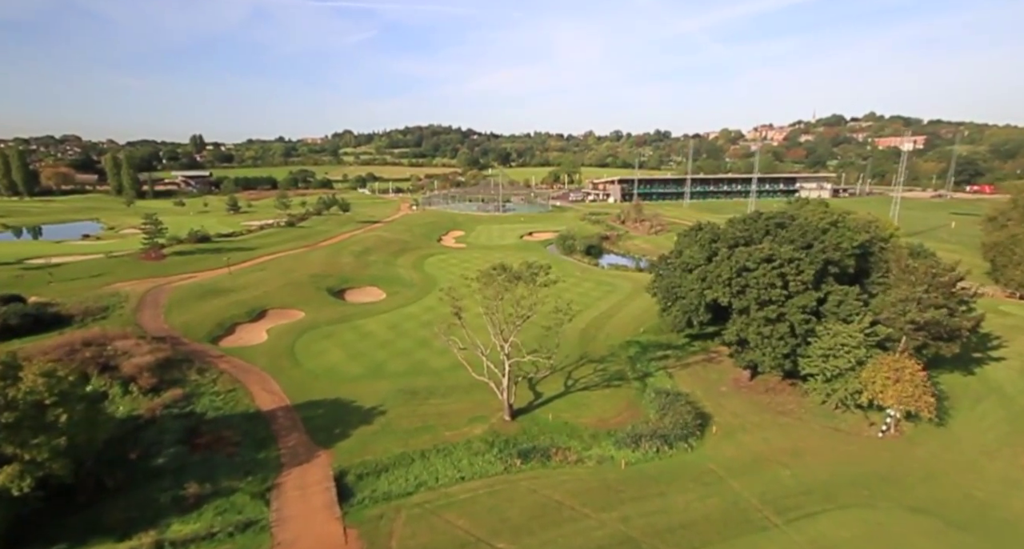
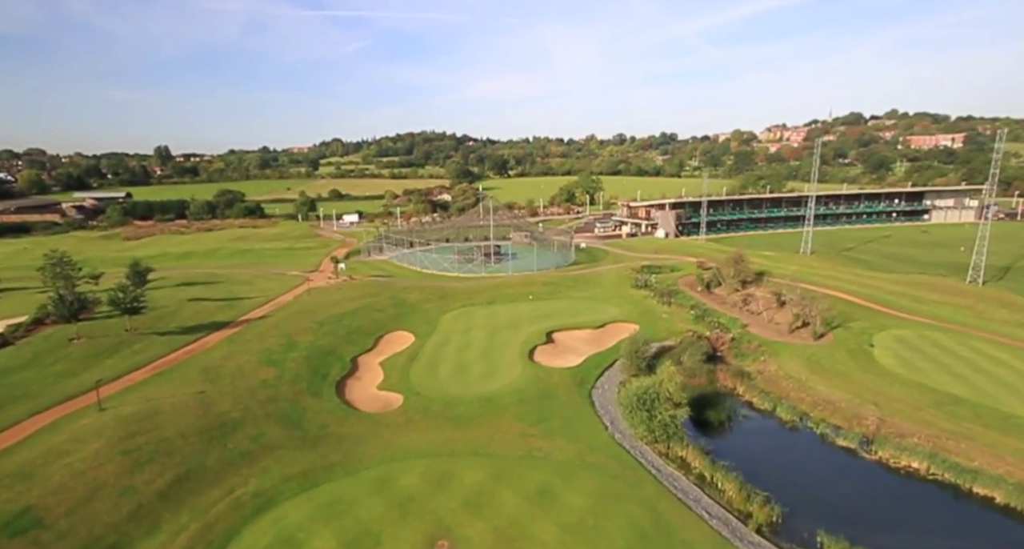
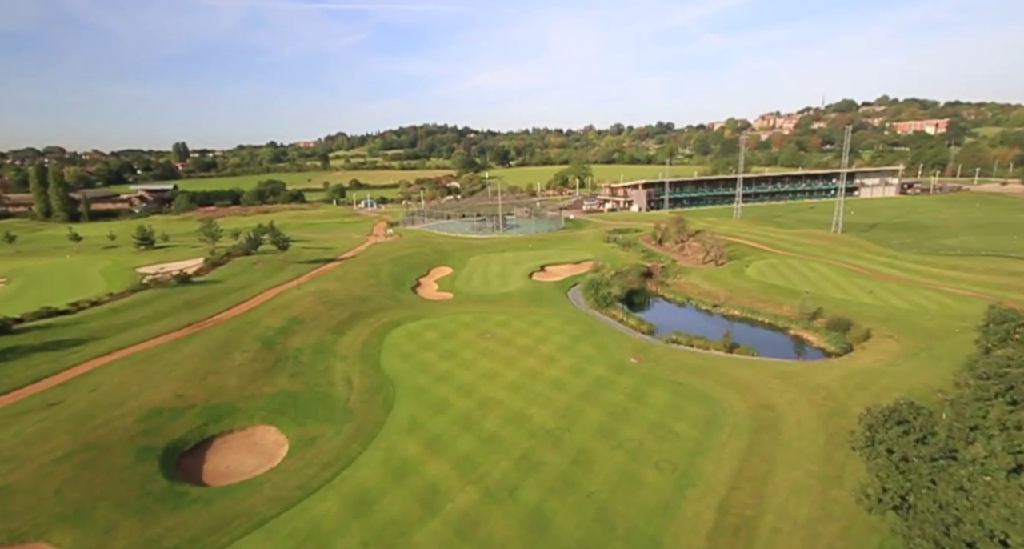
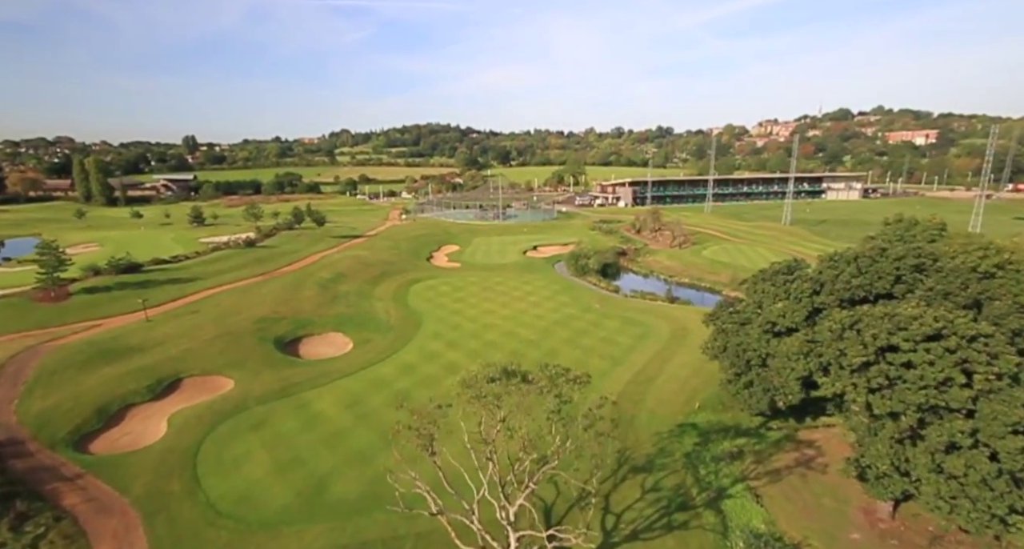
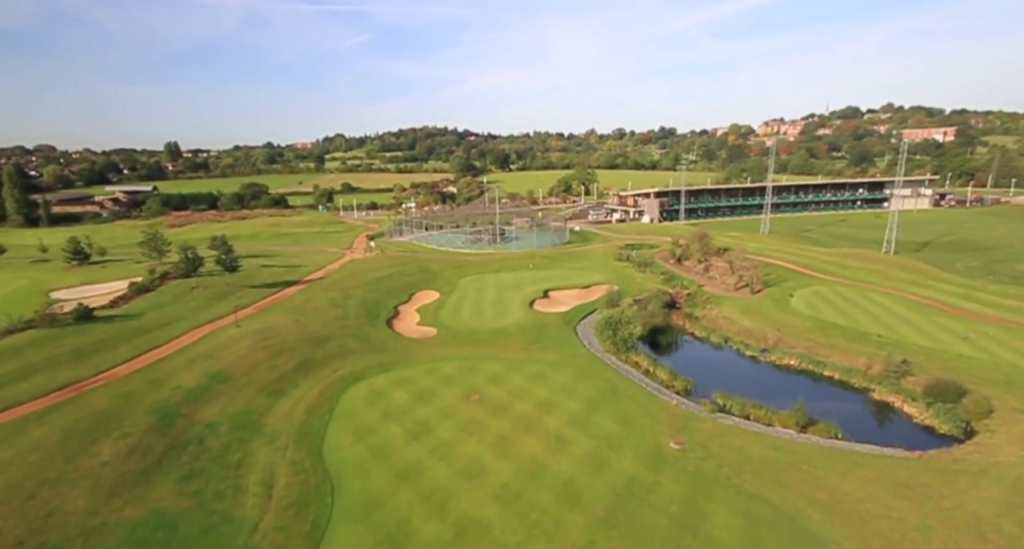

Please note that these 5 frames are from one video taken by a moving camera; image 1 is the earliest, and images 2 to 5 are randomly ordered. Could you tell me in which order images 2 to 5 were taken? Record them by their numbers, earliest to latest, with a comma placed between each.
4, 3, 5, 2
